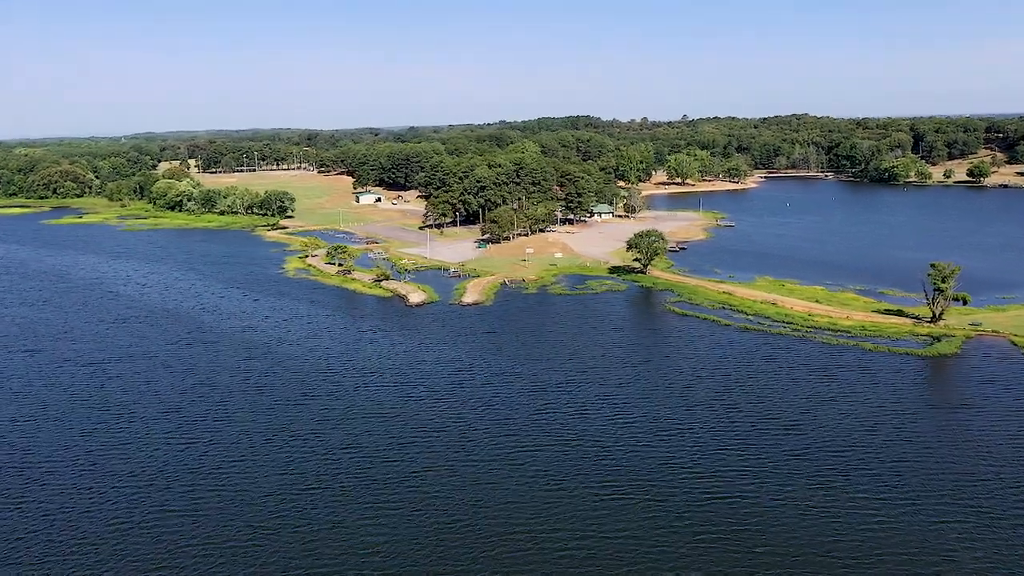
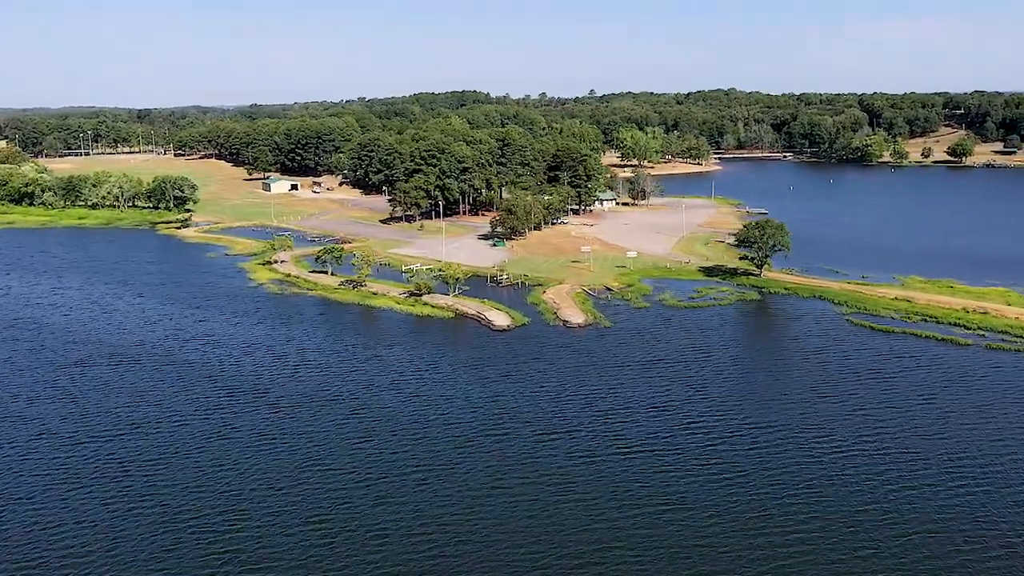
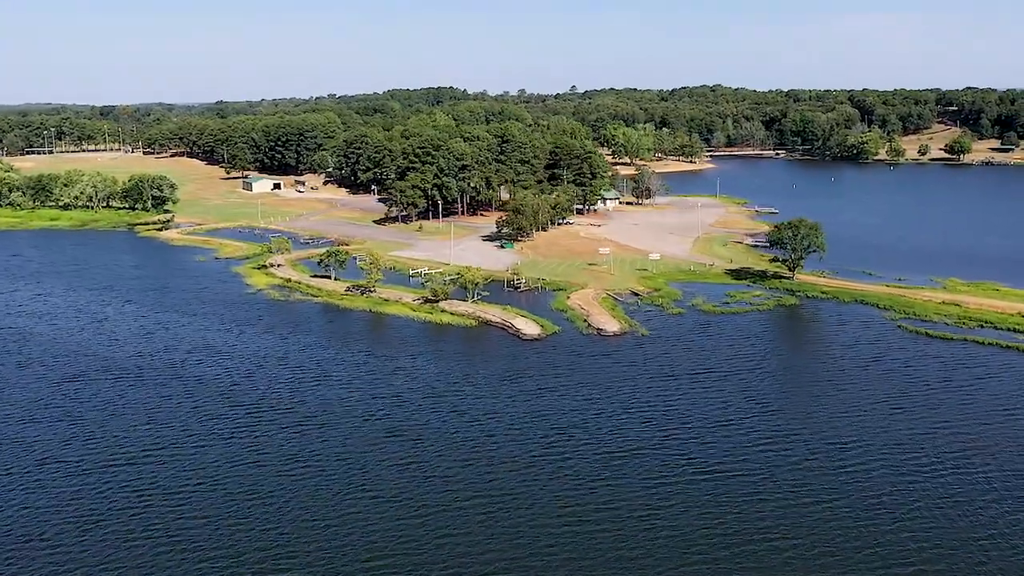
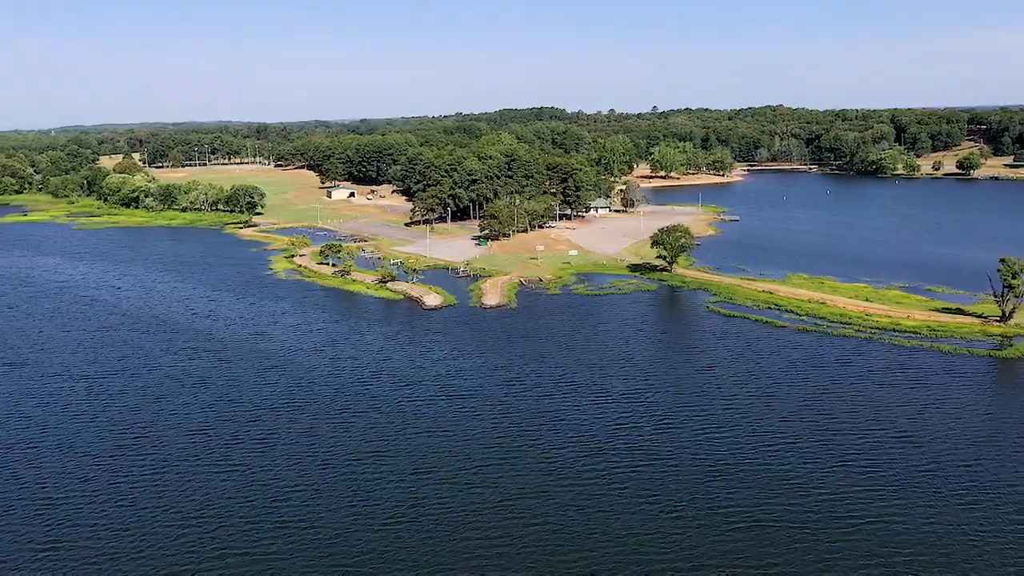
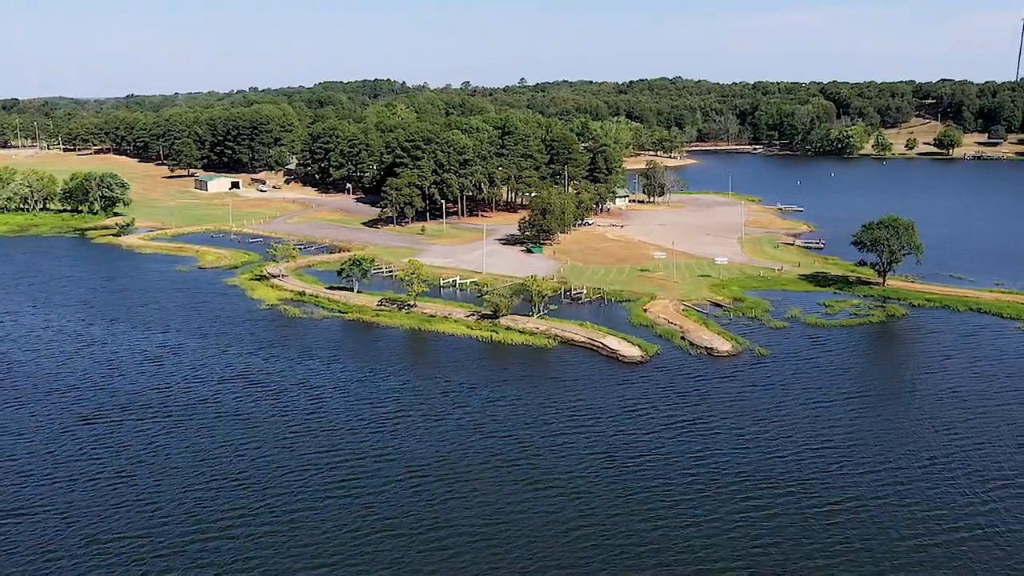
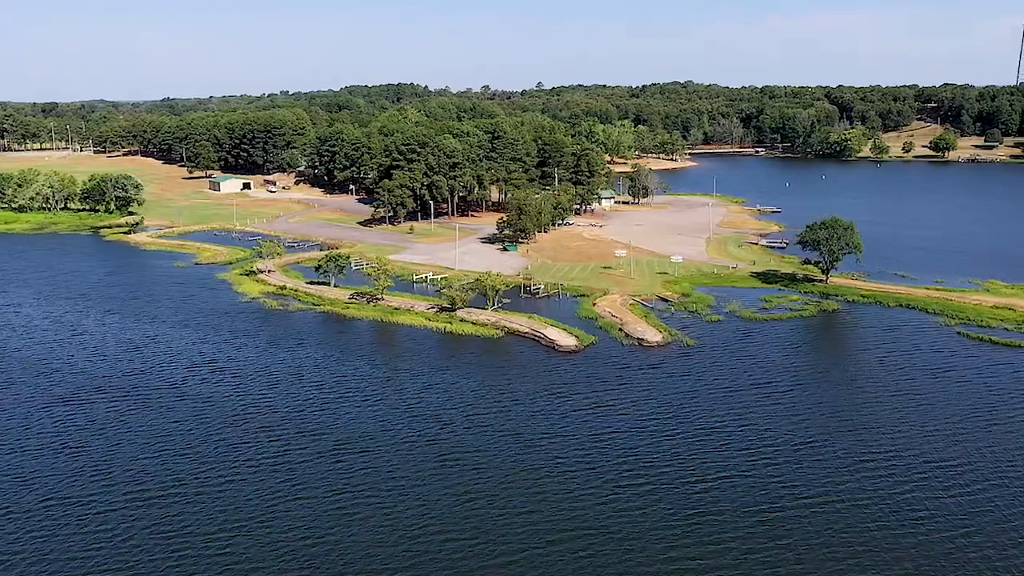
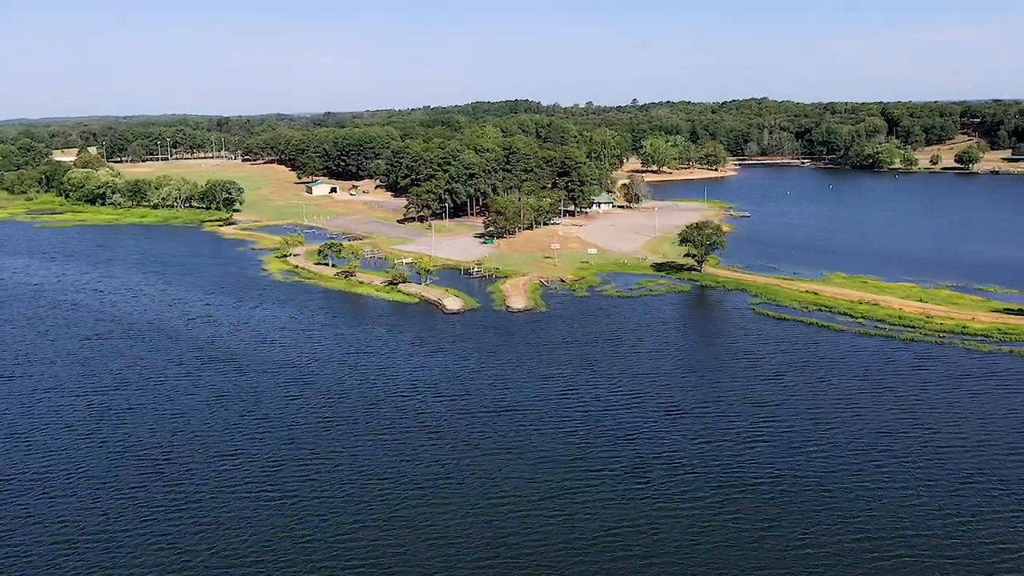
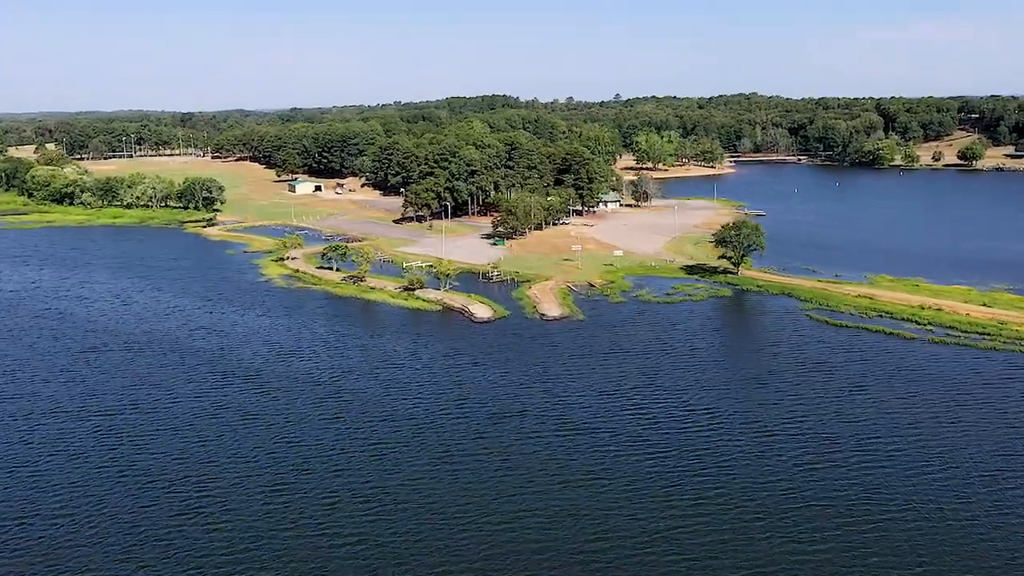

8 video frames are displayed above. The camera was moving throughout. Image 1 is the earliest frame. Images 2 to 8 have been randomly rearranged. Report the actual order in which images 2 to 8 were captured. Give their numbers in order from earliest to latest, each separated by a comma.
4, 7, 8, 2, 3, 6, 5
